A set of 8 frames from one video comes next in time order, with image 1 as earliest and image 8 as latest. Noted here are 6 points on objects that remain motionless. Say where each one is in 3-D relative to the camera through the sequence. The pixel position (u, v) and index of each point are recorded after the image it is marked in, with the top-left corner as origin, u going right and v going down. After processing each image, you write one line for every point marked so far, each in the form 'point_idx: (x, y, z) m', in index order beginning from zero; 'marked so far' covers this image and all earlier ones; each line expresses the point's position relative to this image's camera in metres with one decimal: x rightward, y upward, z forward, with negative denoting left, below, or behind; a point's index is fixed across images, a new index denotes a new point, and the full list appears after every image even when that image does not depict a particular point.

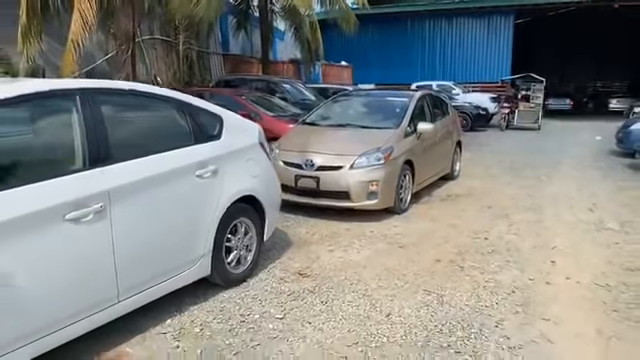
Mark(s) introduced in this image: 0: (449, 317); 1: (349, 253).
0: (+0.9, -1.0, +3.8) m
1: (+0.3, -0.7, +5.3) m
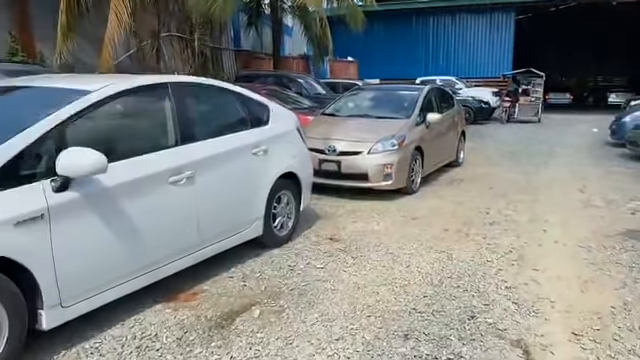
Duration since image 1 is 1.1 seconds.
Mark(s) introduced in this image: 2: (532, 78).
0: (+1.2, -0.8, +4.7) m
1: (+0.6, -0.5, +6.1) m
2: (+7.4, +3.6, +18.9) m
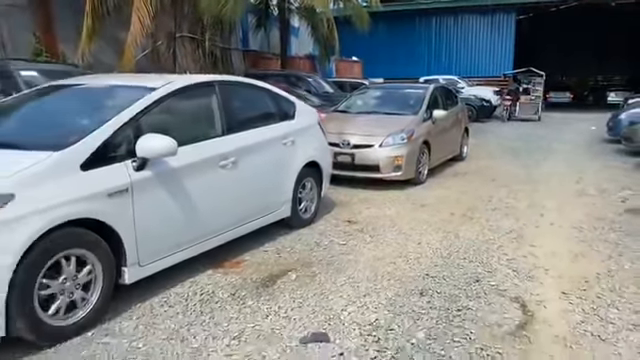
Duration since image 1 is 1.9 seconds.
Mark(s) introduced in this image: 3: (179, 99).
0: (+1.4, -0.6, +5.3) m
1: (+0.8, -0.4, +6.8) m
2: (+7.7, +3.8, +19.5) m
3: (-1.1, +0.6, +4.2) m
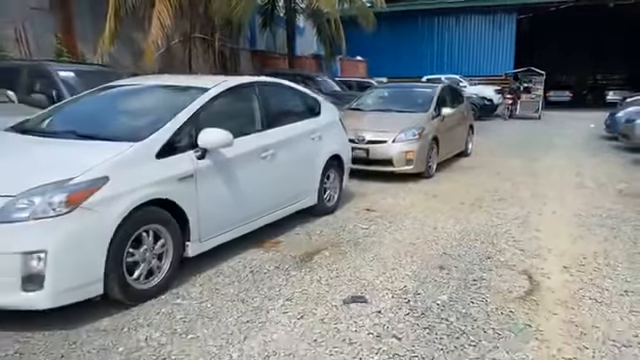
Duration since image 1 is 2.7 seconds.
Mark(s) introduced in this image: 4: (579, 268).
0: (+1.7, -0.5, +5.8) m
1: (+1.1, -0.3, +7.3) m
2: (+7.9, +3.9, +20.0) m
3: (-0.8, +0.7, +4.7) m
4: (+2.2, -0.7, +4.6) m
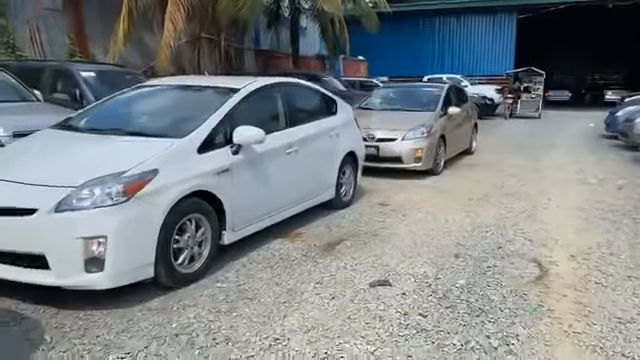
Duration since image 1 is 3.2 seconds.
0: (+1.9, -0.5, +6.2) m
1: (+1.3, -0.2, +7.7) m
2: (+8.1, +4.0, +20.4) m
3: (-0.6, +0.8, +5.1) m
4: (+2.4, -0.7, +4.9) m
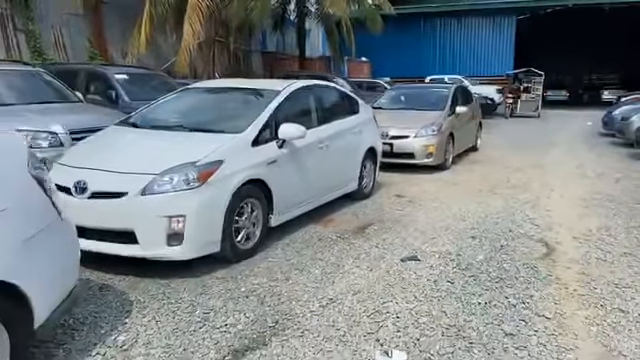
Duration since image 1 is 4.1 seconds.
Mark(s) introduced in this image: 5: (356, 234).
0: (+2.2, -0.4, +6.8) m
1: (+1.6, -0.1, +8.3) m
2: (+8.3, +4.1, +21.1) m
3: (-0.3, +0.9, +5.7) m
4: (+2.7, -0.6, +5.5) m
5: (+0.4, -0.6, +5.5) m
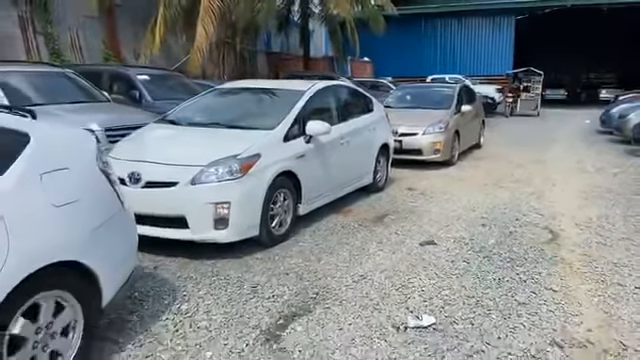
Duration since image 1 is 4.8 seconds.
0: (+2.4, -0.3, +7.3) m
1: (+1.8, 0.0, +8.8) m
2: (+8.5, +4.2, +21.5) m
3: (0.0, +0.9, +6.2) m
4: (+3.0, -0.5, +6.0) m
5: (+0.6, -0.5, +6.0) m
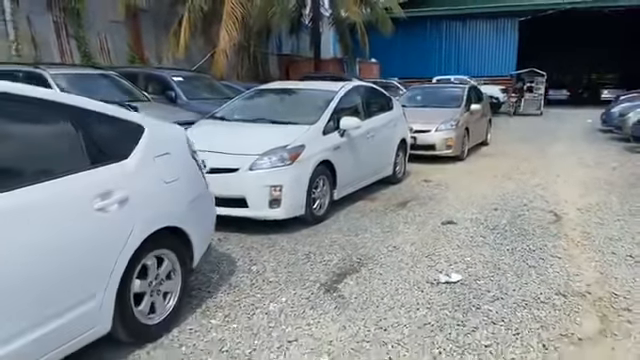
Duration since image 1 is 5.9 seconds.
0: (+2.8, -0.2, +8.1) m
1: (+2.2, +0.1, +9.5) m
2: (+9.0, +4.3, +22.3) m
3: (+0.3, +1.1, +6.9) m
4: (+3.4, -0.4, +6.8) m
5: (+1.0, -0.3, +6.8) m
